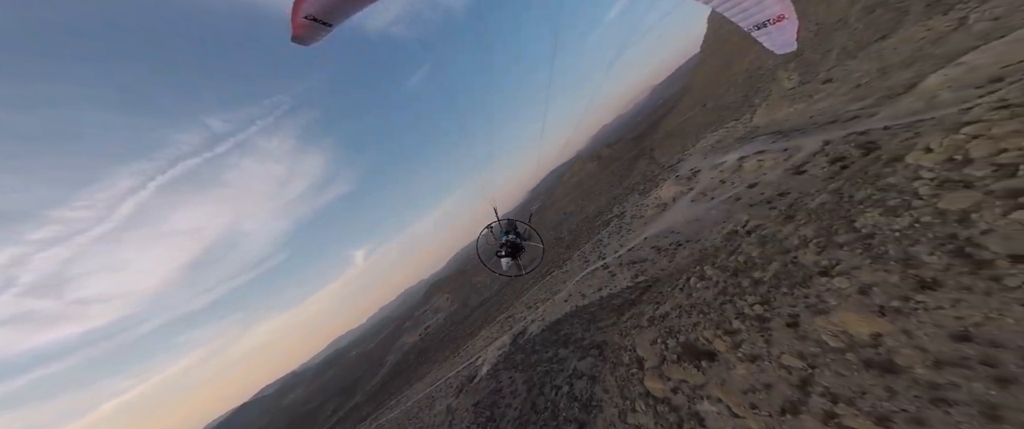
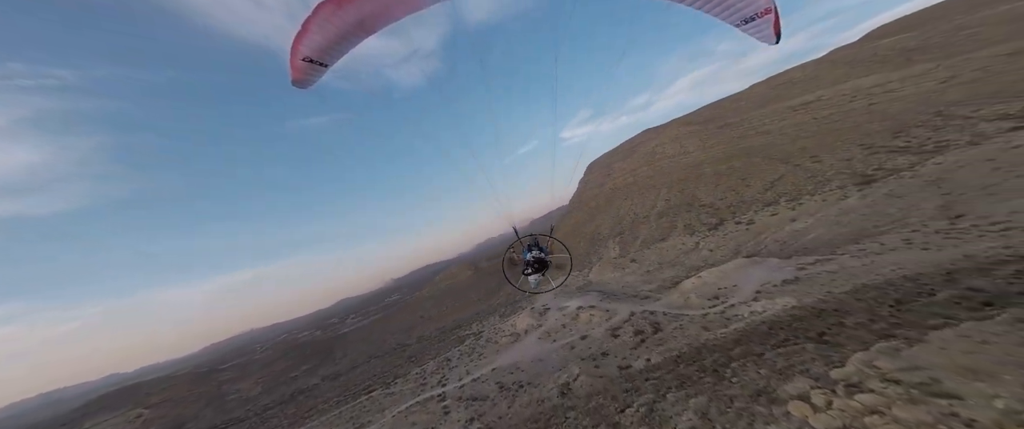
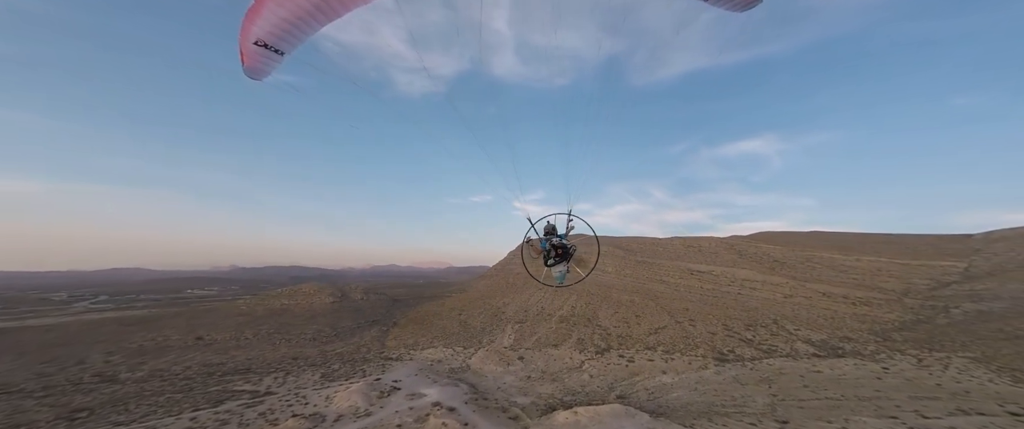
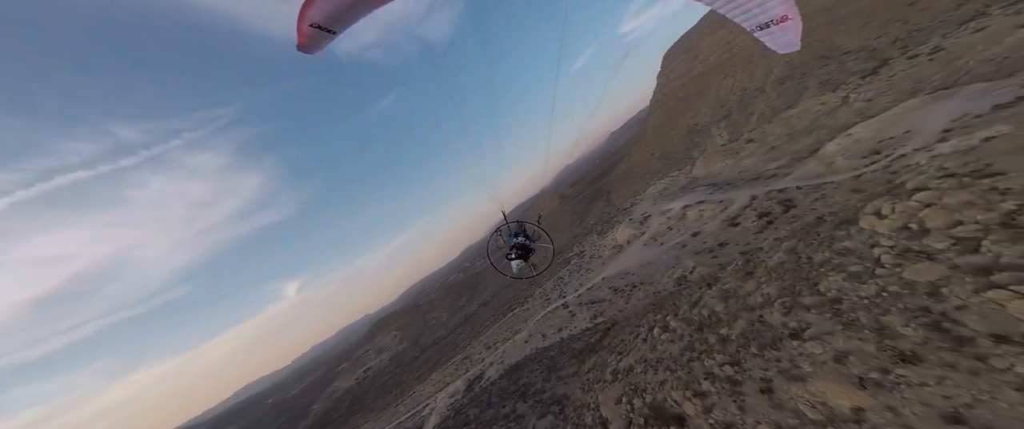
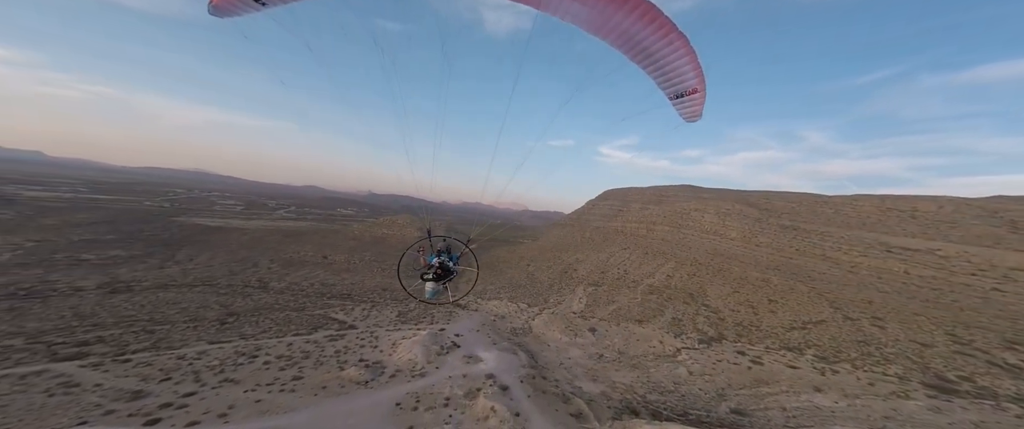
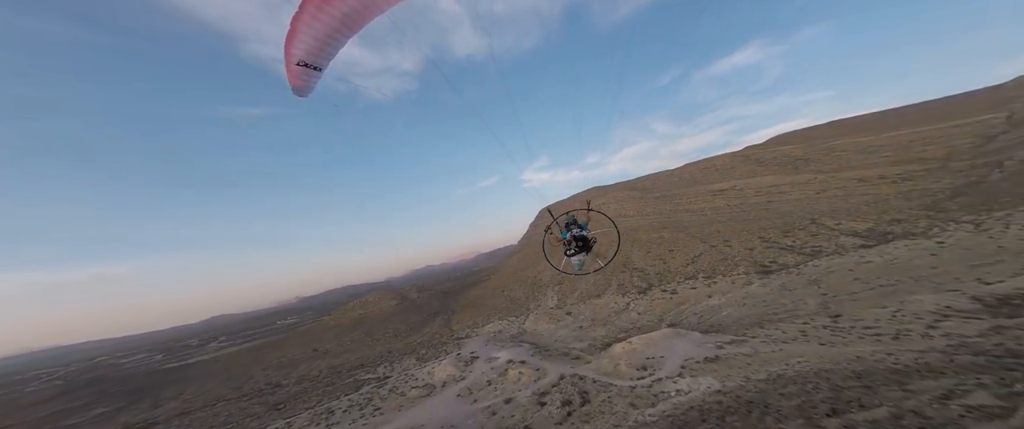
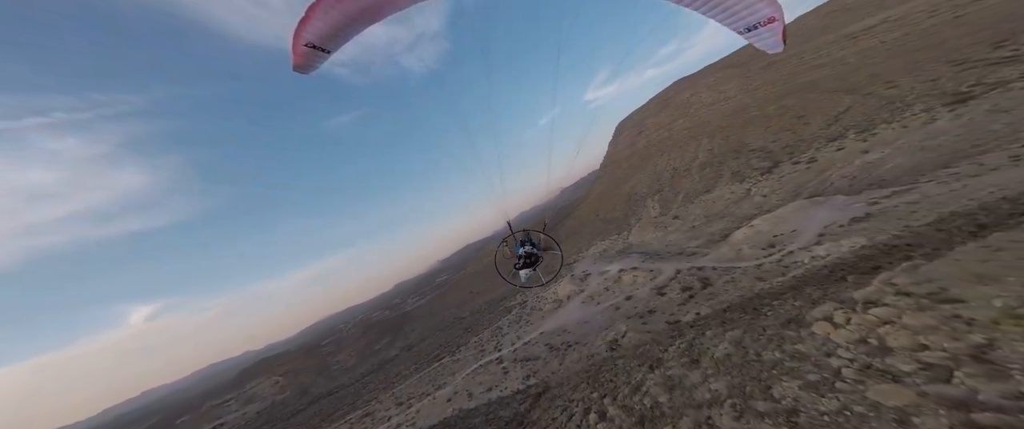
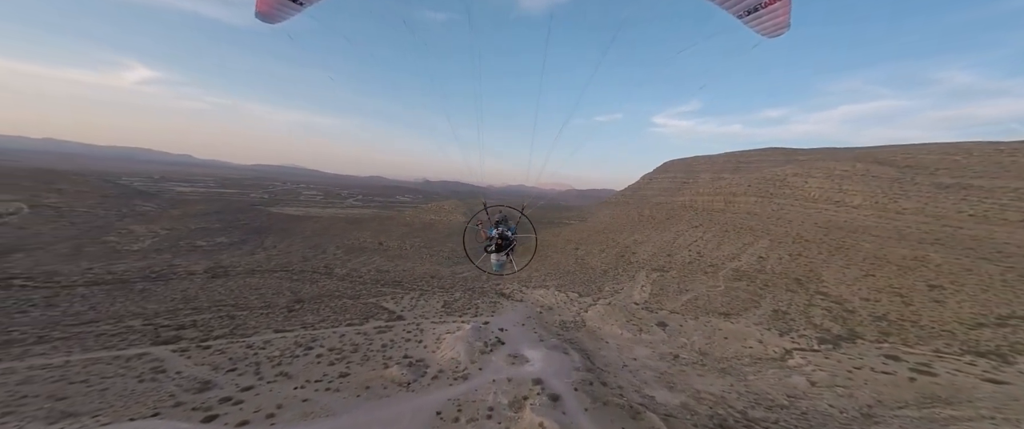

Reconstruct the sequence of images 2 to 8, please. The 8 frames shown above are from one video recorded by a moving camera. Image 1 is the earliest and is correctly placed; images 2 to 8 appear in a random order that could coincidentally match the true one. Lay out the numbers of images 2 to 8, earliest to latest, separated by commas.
4, 7, 2, 6, 3, 5, 8
